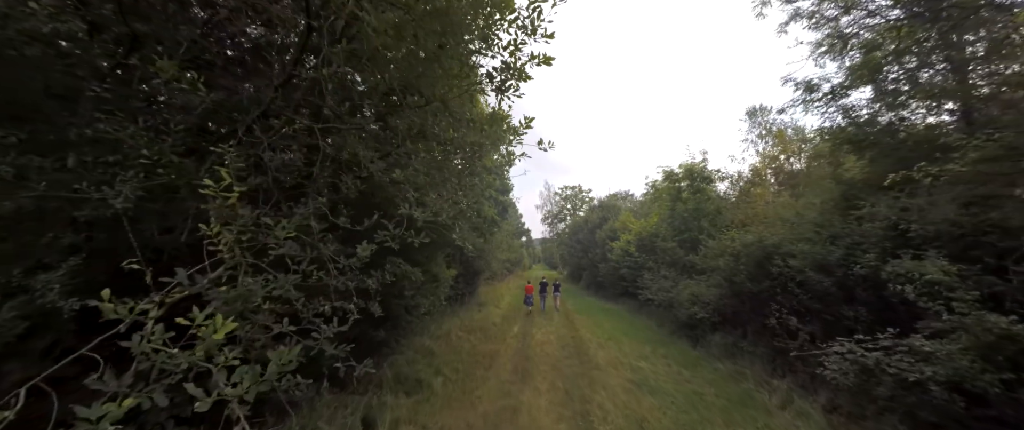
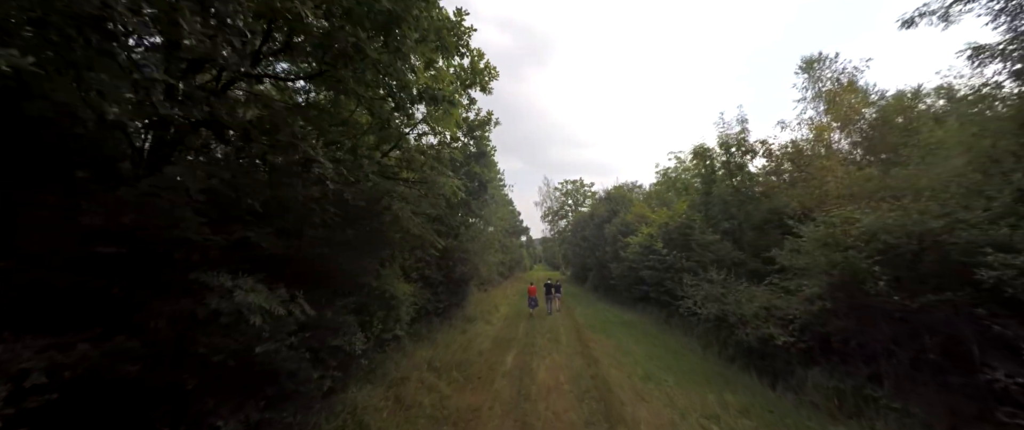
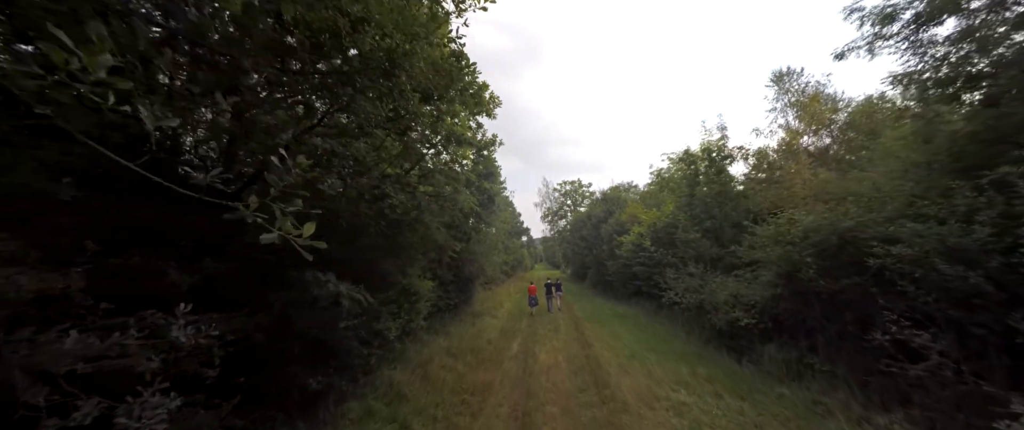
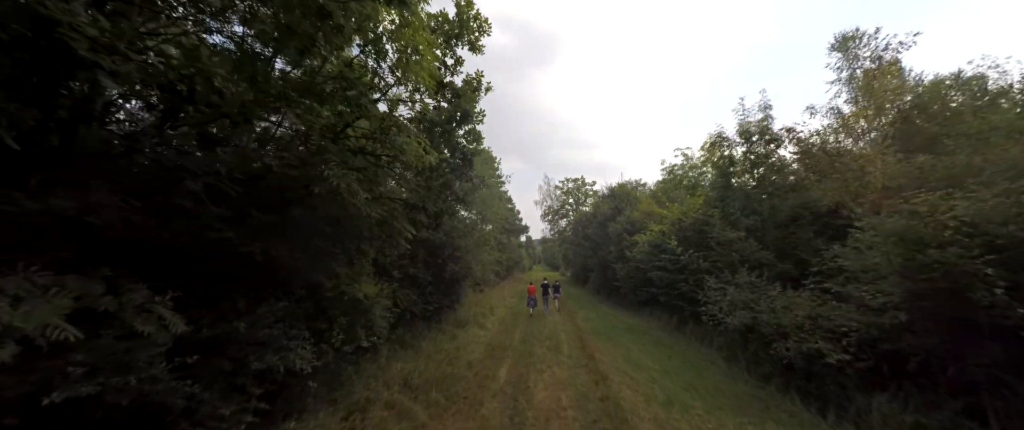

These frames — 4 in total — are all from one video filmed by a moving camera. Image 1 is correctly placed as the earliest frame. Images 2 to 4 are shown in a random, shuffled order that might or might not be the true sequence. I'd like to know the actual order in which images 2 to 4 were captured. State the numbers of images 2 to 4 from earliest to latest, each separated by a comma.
3, 2, 4
